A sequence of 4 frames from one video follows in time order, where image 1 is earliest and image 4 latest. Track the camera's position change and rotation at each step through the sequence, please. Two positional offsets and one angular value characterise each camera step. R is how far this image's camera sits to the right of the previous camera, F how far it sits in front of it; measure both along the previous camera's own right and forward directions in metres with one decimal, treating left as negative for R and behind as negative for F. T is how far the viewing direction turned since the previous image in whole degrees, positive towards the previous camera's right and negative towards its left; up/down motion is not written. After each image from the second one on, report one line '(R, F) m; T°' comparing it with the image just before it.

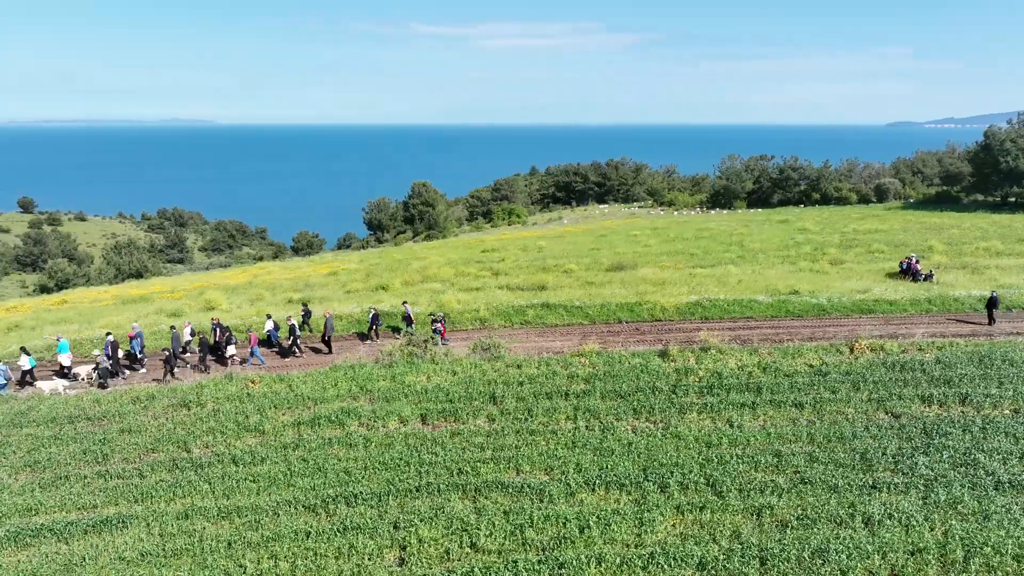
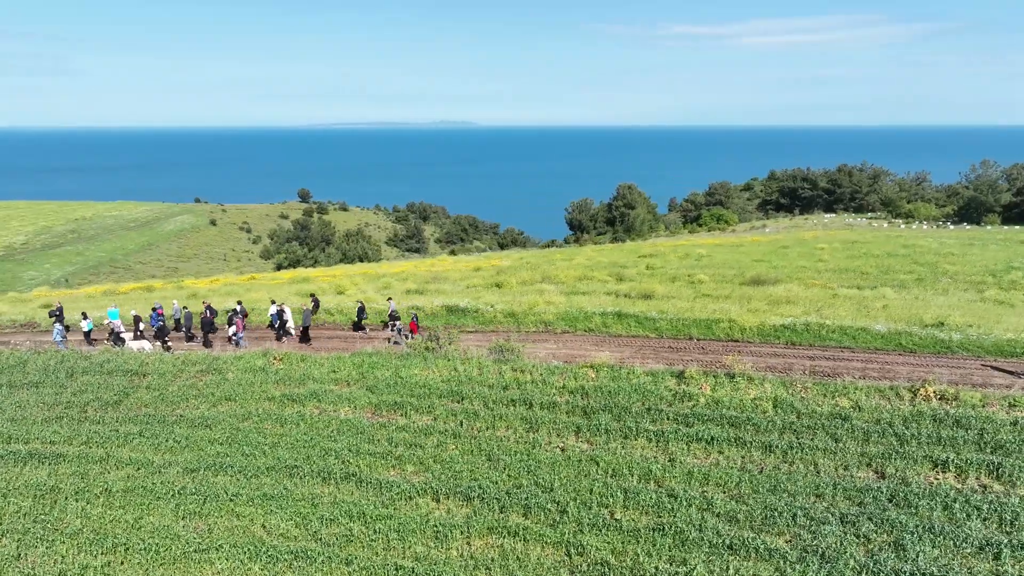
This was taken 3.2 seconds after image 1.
(+7.5, +1.4) m; -18°
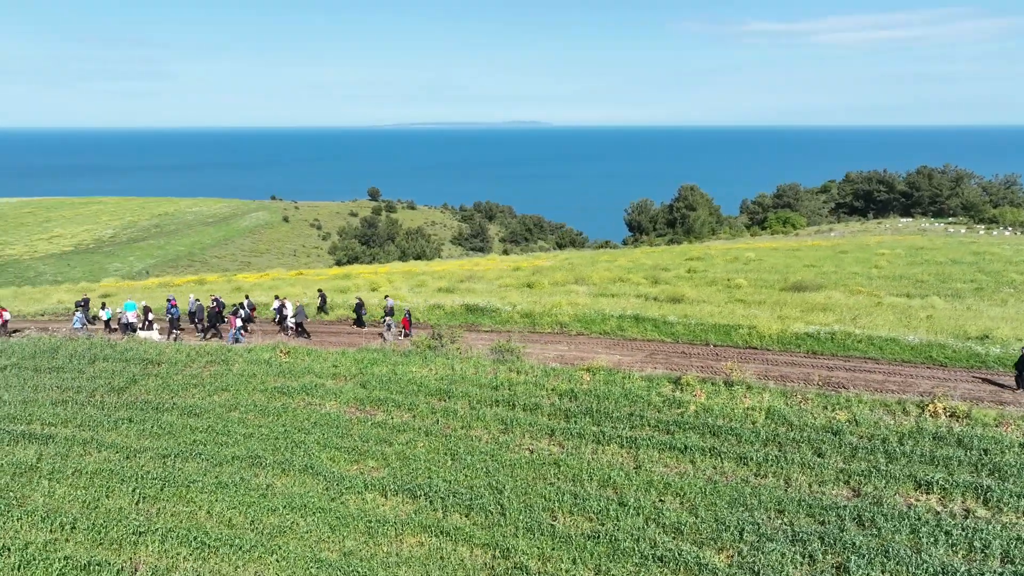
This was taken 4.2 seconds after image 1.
(+2.4, +0.1) m; -5°
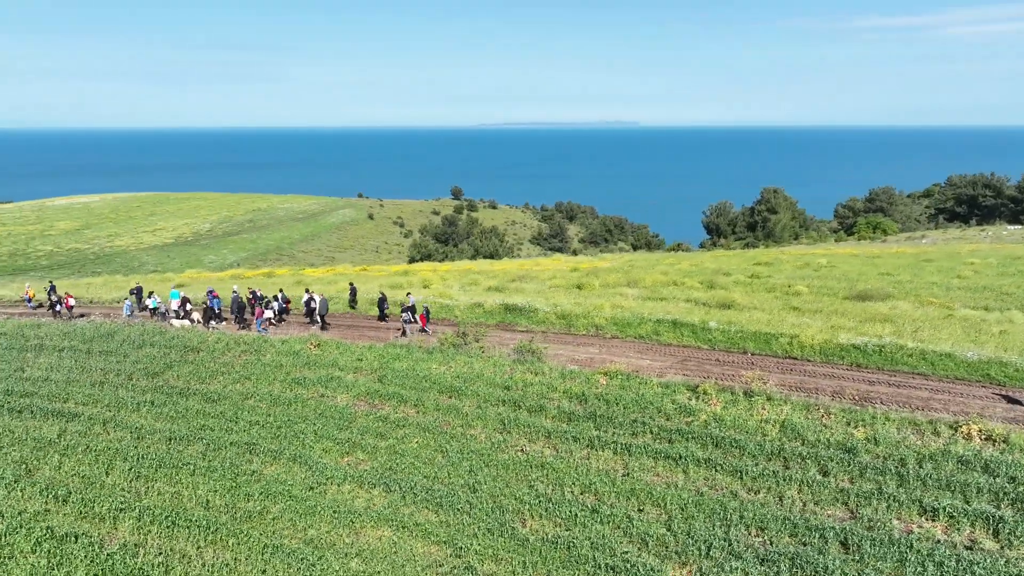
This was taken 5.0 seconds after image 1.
(+2.1, +0.1) m; -7°
